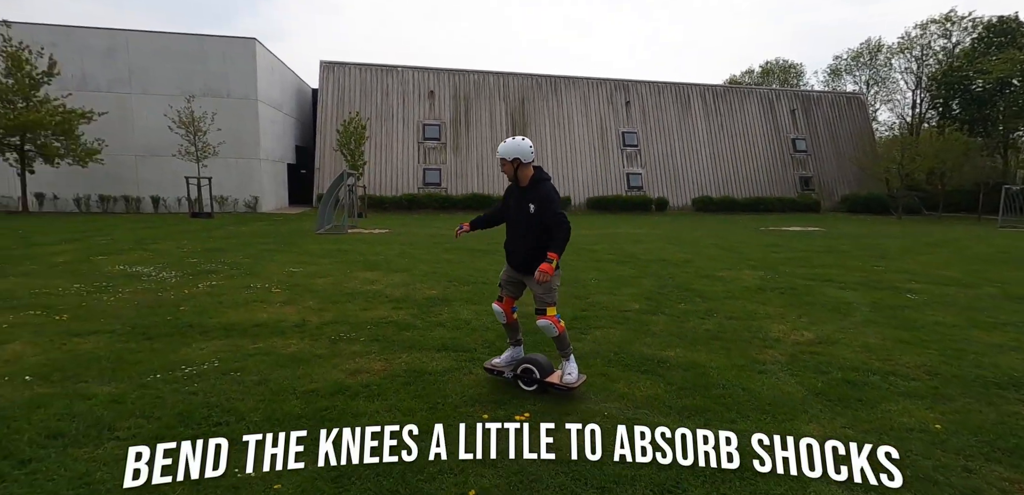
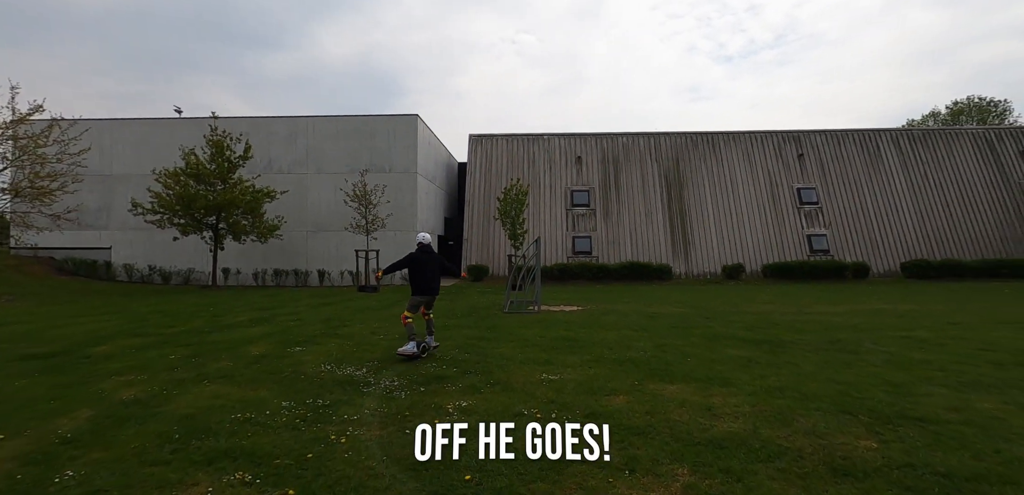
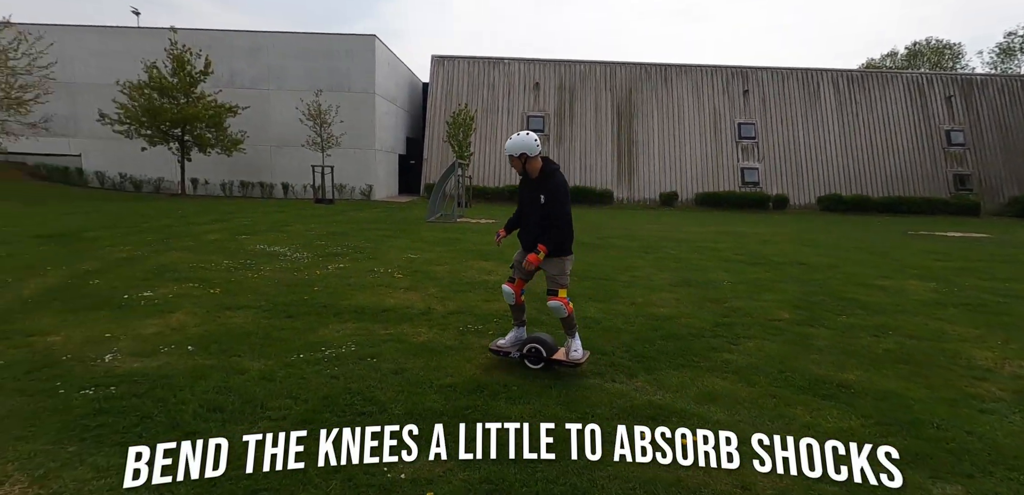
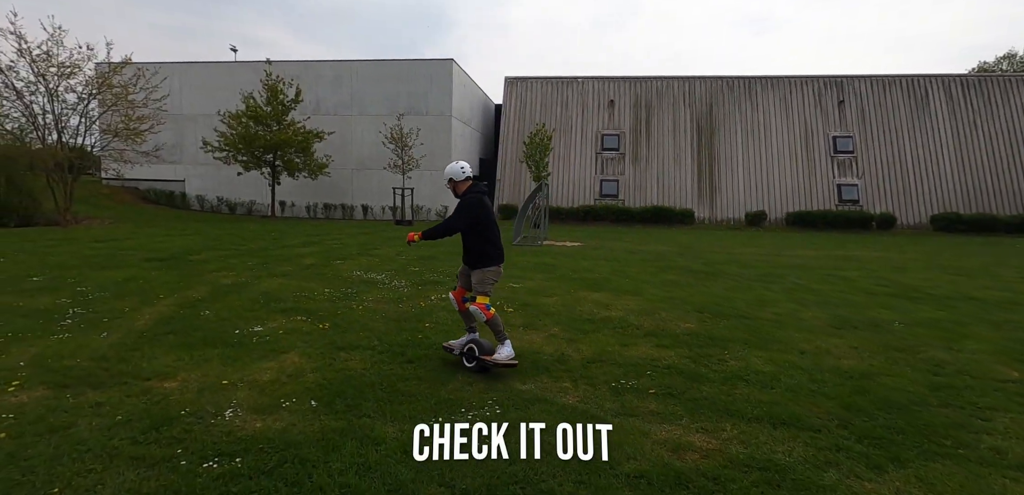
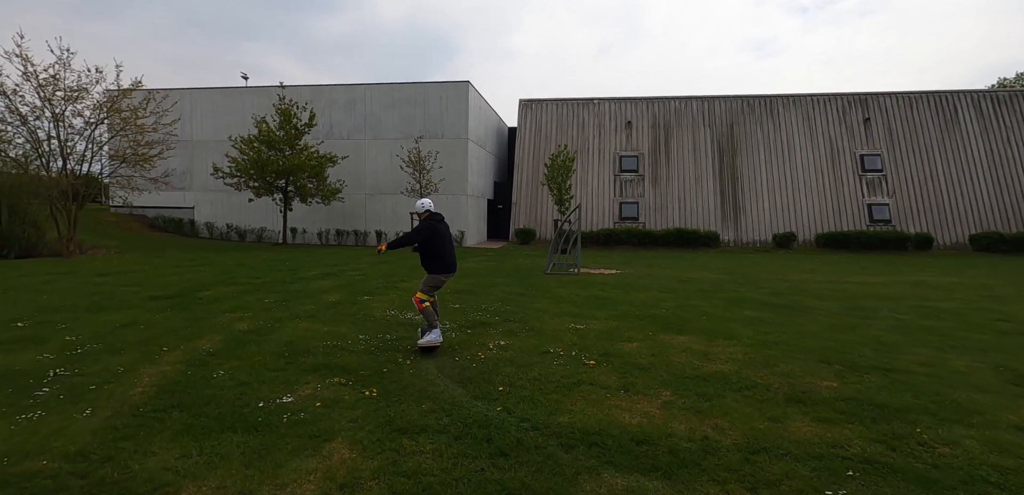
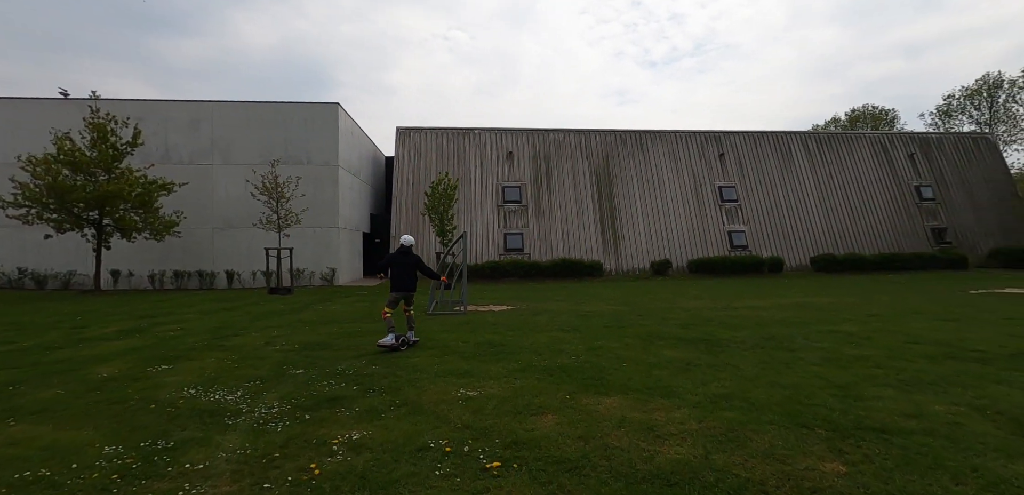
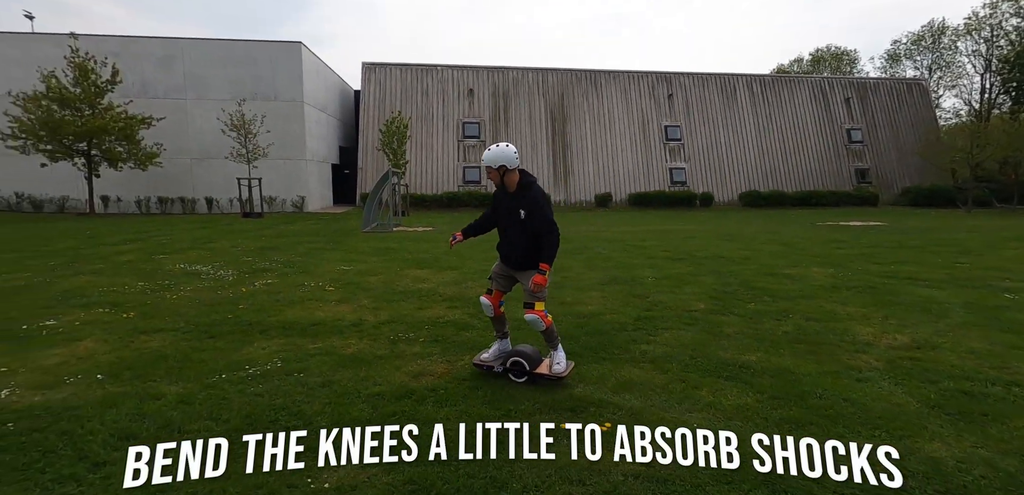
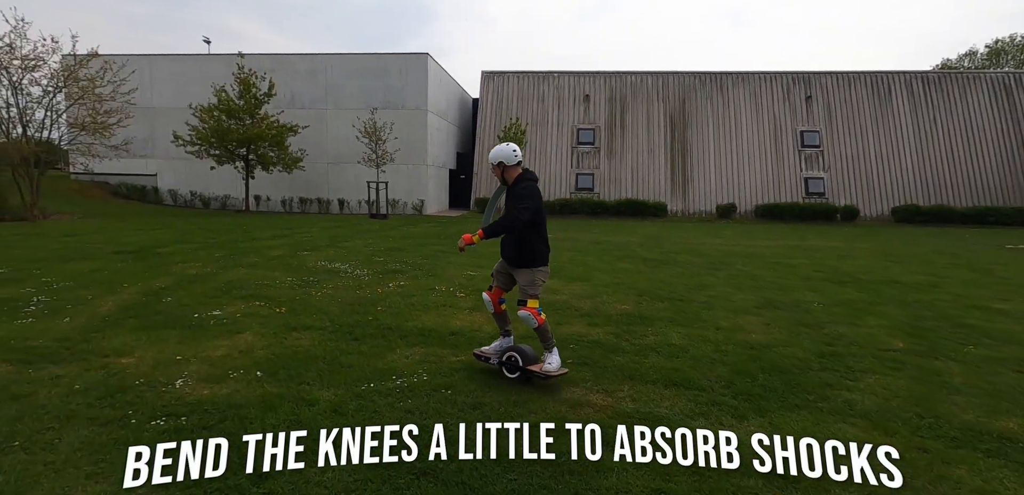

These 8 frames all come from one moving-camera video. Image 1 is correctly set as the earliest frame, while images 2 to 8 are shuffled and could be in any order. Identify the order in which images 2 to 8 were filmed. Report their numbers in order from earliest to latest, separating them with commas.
7, 3, 8, 4, 5, 2, 6
